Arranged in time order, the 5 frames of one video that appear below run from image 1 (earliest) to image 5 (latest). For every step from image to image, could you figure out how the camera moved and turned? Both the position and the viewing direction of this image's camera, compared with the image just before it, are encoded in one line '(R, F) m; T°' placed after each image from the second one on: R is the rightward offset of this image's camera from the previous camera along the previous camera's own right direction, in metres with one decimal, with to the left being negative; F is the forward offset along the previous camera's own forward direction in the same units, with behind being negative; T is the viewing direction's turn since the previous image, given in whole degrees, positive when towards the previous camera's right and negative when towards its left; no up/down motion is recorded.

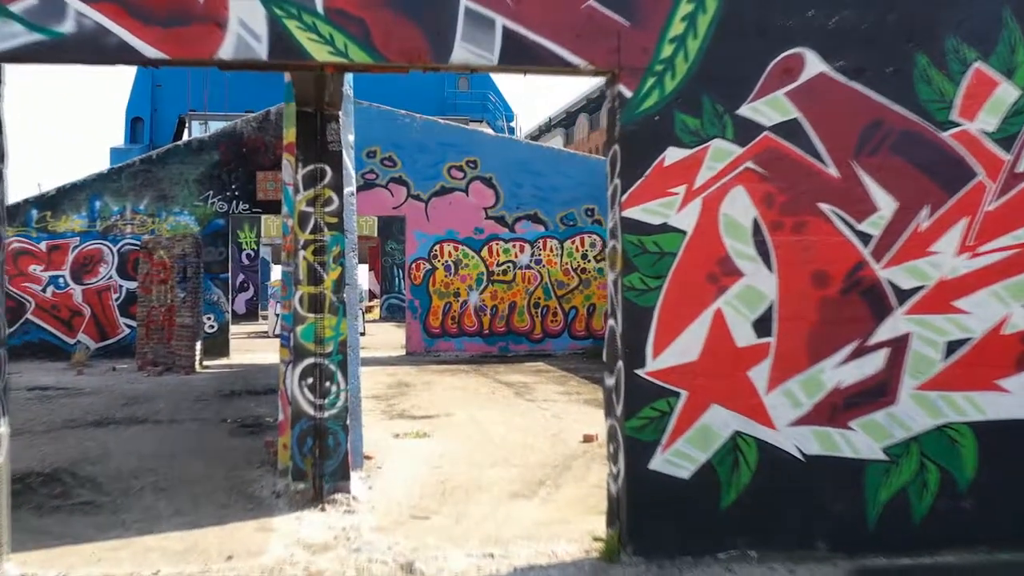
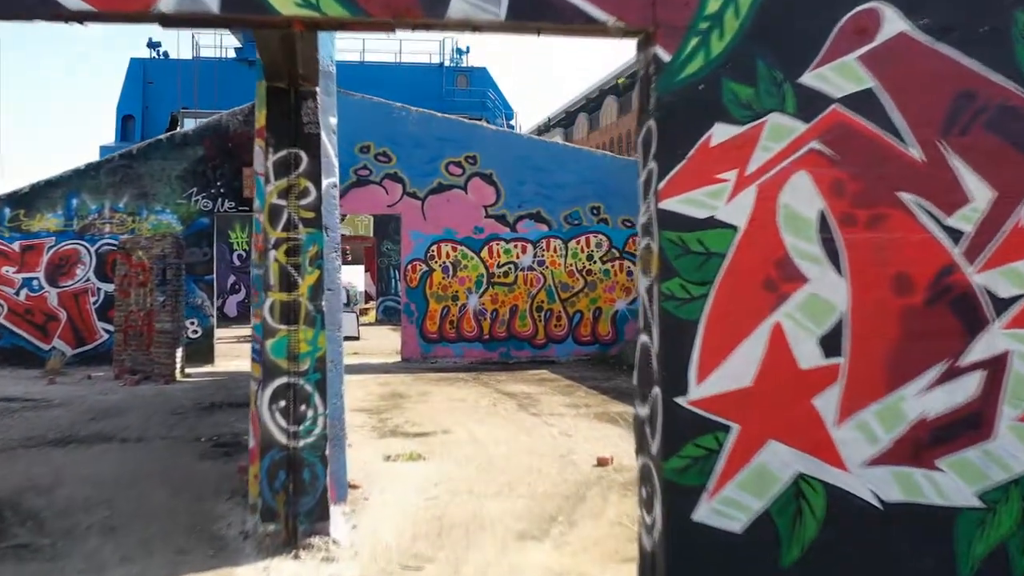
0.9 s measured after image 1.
(0.0, +0.8) m; 0°
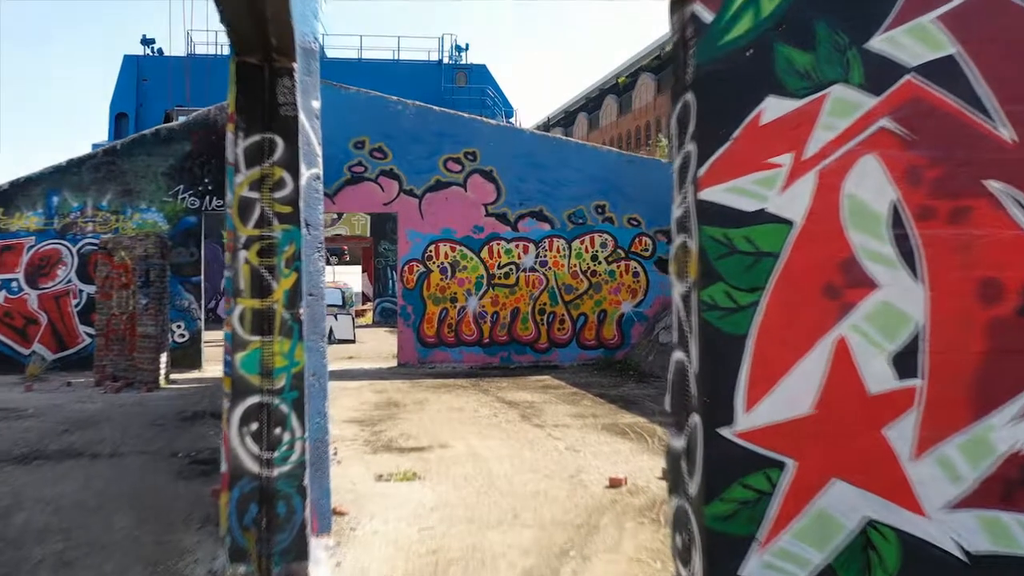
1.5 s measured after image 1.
(0.0, +0.6) m; 0°
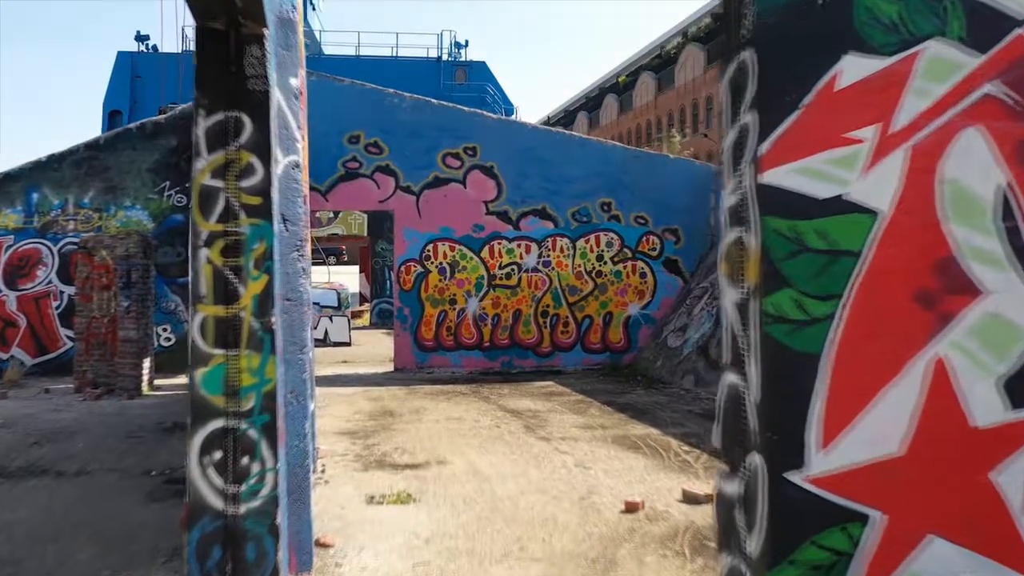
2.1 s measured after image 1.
(0.0, +0.6) m; 0°
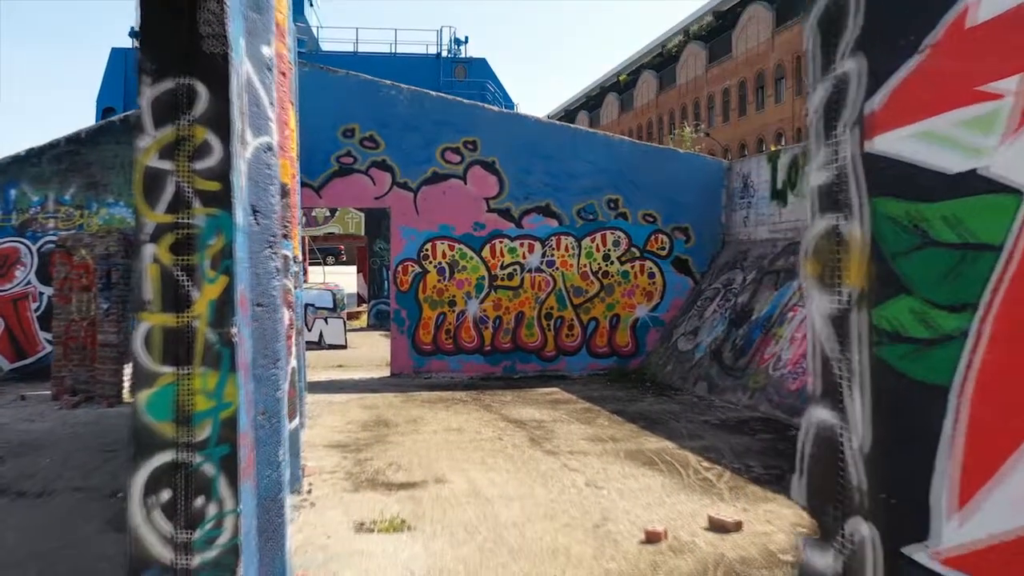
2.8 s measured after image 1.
(0.0, +0.6) m; 0°
